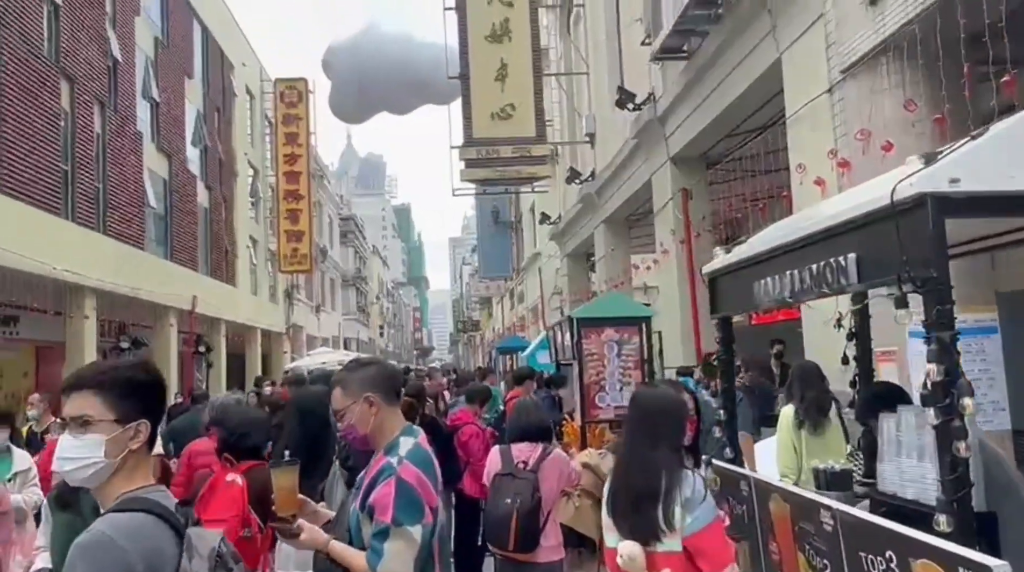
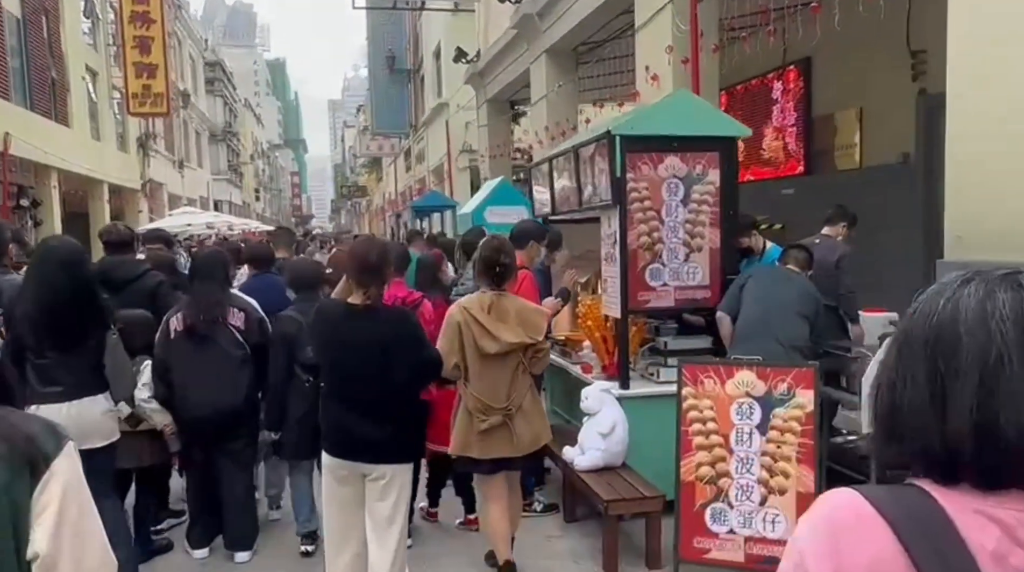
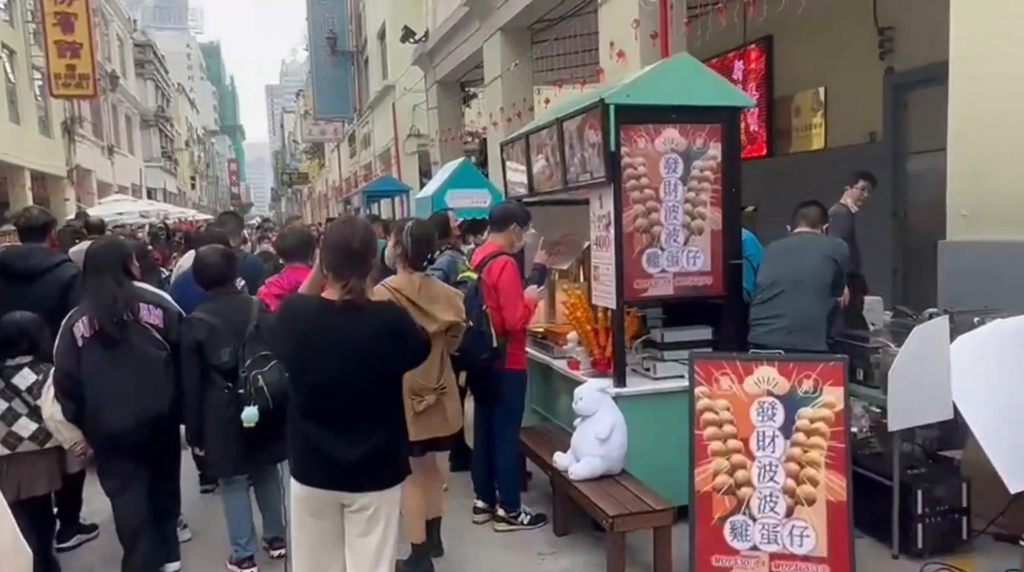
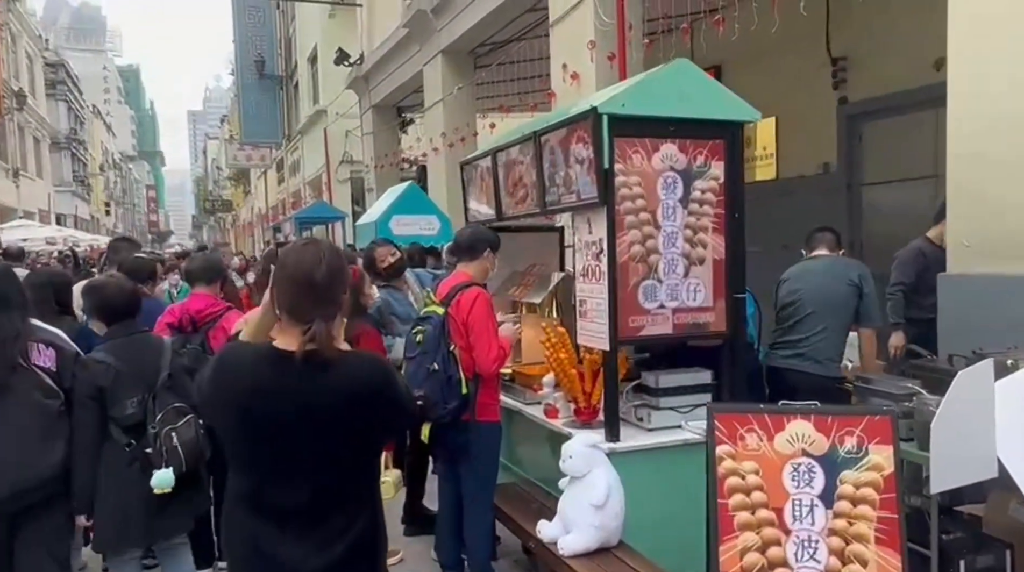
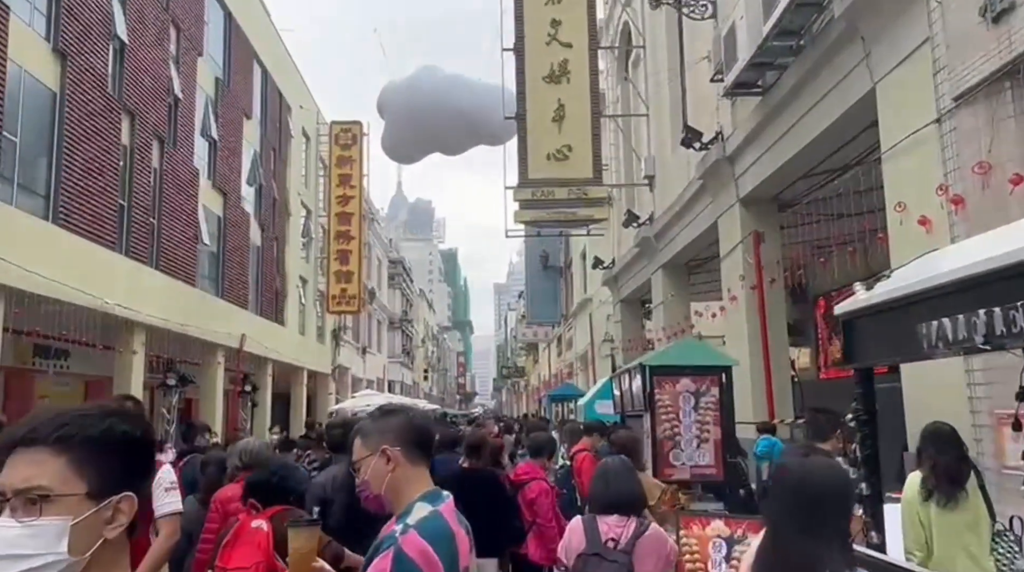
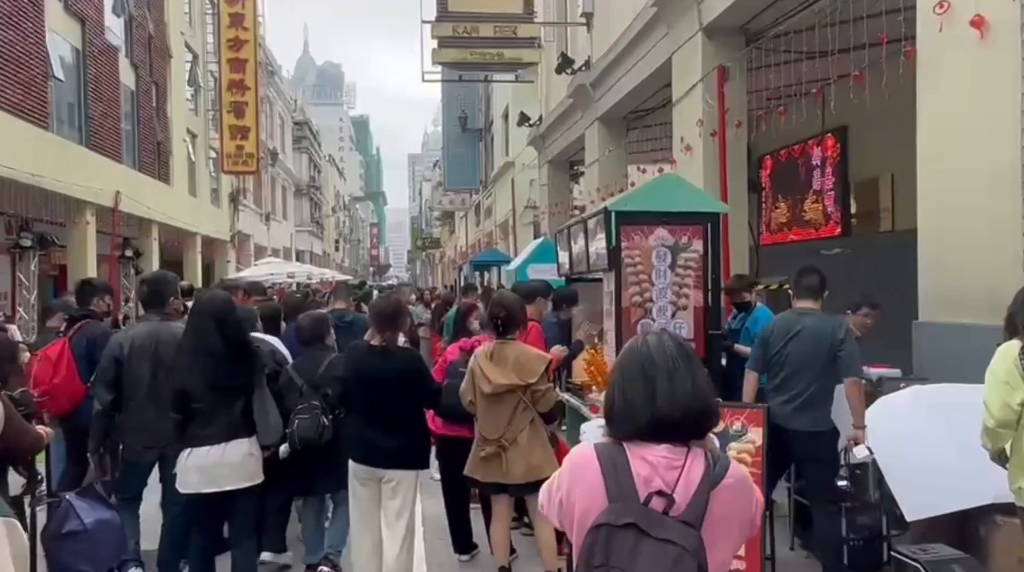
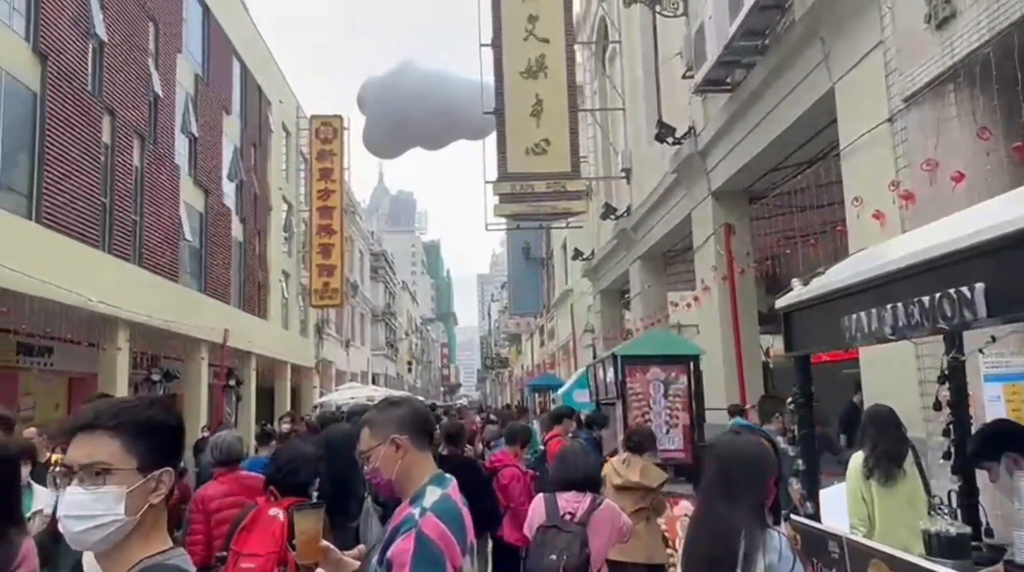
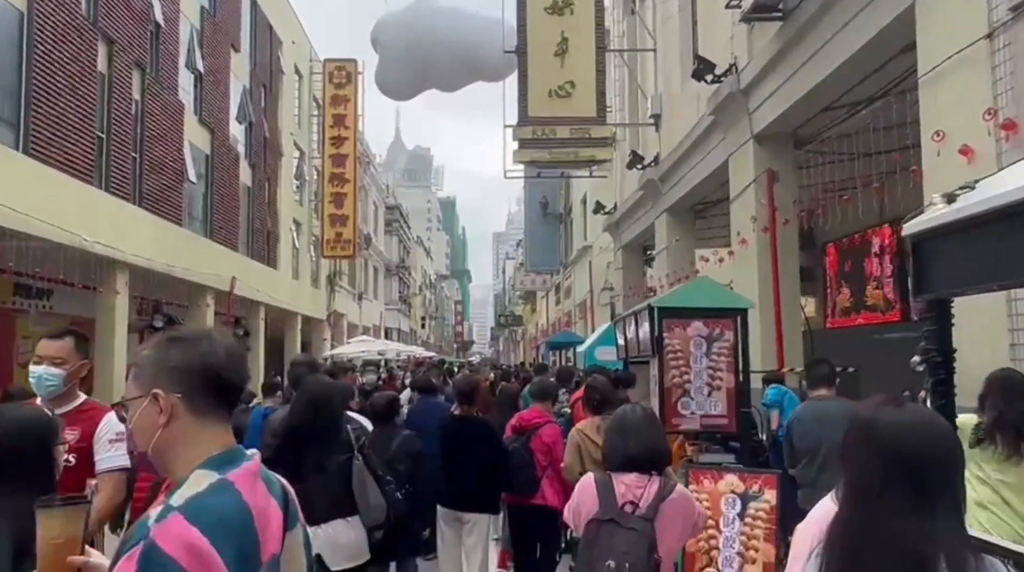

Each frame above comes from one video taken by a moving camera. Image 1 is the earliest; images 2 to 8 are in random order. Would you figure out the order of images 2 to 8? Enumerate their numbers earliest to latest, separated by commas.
7, 5, 8, 6, 2, 3, 4
